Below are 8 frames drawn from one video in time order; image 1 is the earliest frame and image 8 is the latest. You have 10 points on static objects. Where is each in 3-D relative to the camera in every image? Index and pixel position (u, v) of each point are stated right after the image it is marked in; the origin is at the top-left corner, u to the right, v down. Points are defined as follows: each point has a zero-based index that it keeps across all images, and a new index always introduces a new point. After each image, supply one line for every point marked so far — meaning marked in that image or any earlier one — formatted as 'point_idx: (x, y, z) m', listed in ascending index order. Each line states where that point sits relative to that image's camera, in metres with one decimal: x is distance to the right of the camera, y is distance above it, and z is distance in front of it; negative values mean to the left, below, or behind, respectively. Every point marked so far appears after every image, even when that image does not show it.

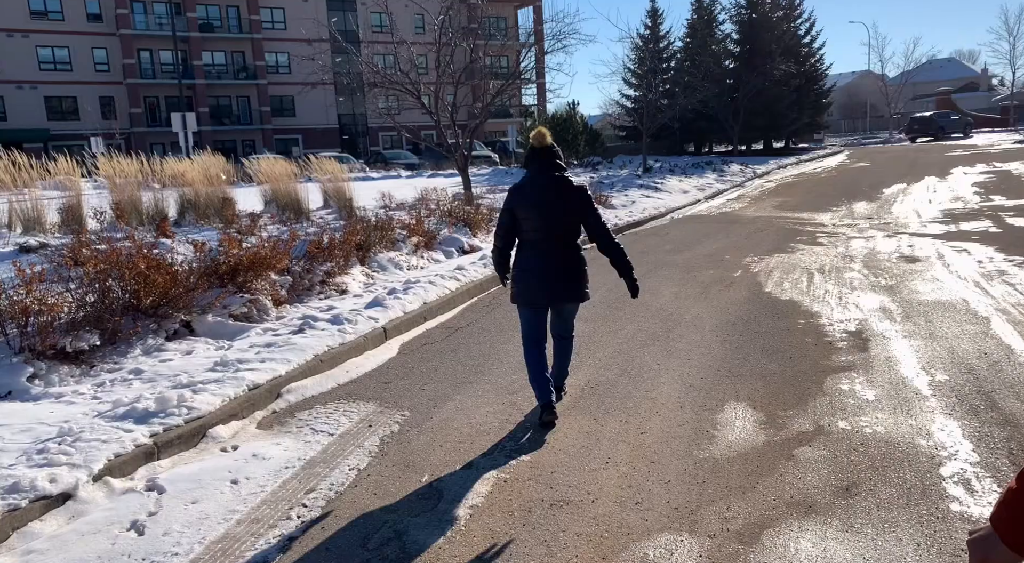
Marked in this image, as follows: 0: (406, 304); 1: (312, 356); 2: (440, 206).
0: (-1.2, -0.2, +7.5) m
1: (-1.8, -0.7, +5.9) m
2: (-1.4, +1.5, +13.2) m
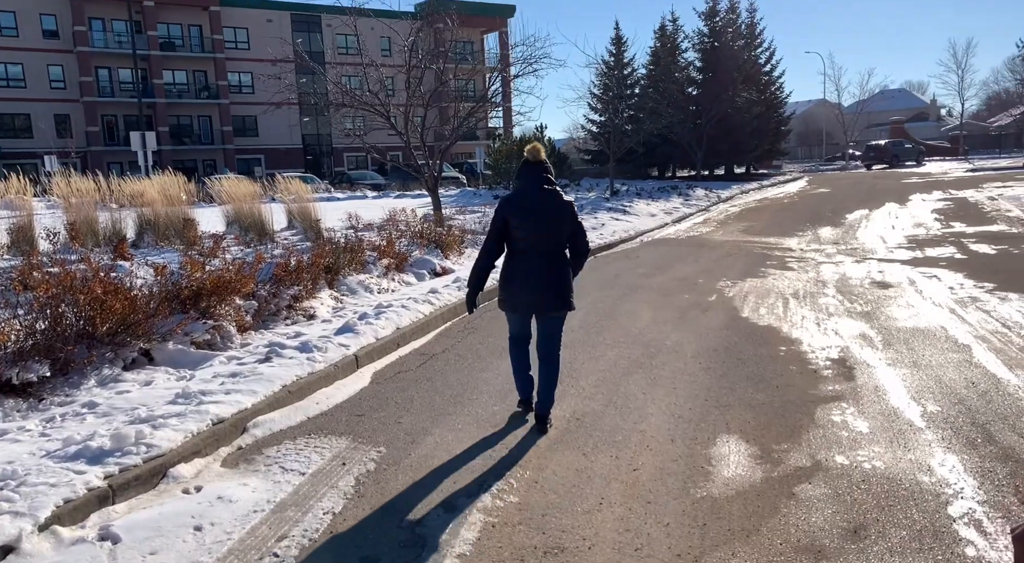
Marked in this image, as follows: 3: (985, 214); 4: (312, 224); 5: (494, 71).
0: (-1.5, -0.5, +7.3) m
1: (-2.0, -0.9, +5.6) m
2: (-2.0, +1.1, +12.9) m
3: (+10.2, +1.4, +14.0) m
4: (-4.2, +1.2, +14.2) m
5: (-0.6, +5.2, +16.4) m
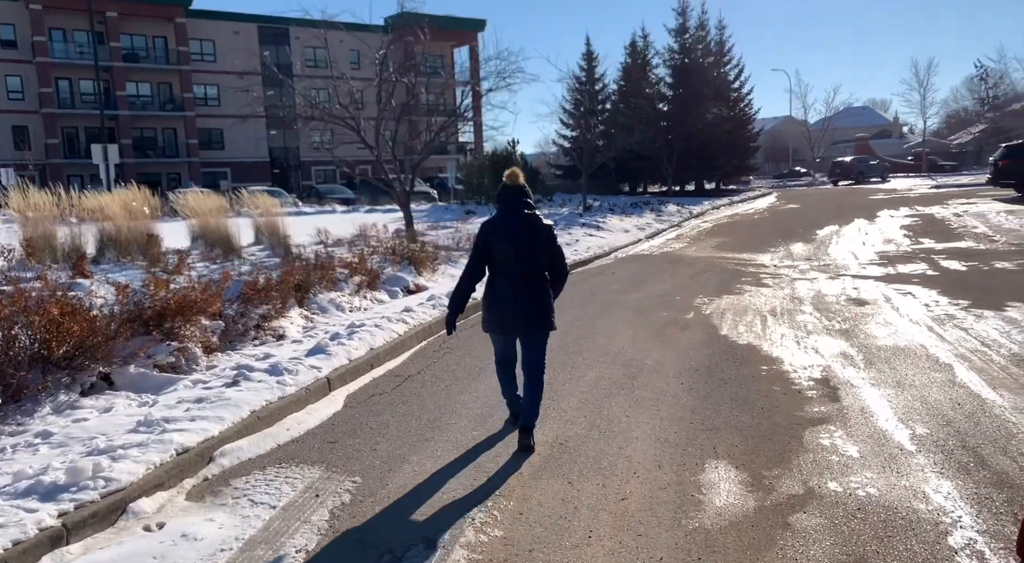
0: (-1.7, -0.7, +7.0) m
1: (-2.2, -1.1, +5.4) m
2: (-2.5, +0.7, +12.7) m
3: (+9.6, +1.1, +14.4) m
4: (-4.8, +0.9, +13.9) m
5: (-1.2, +4.8, +16.3) m
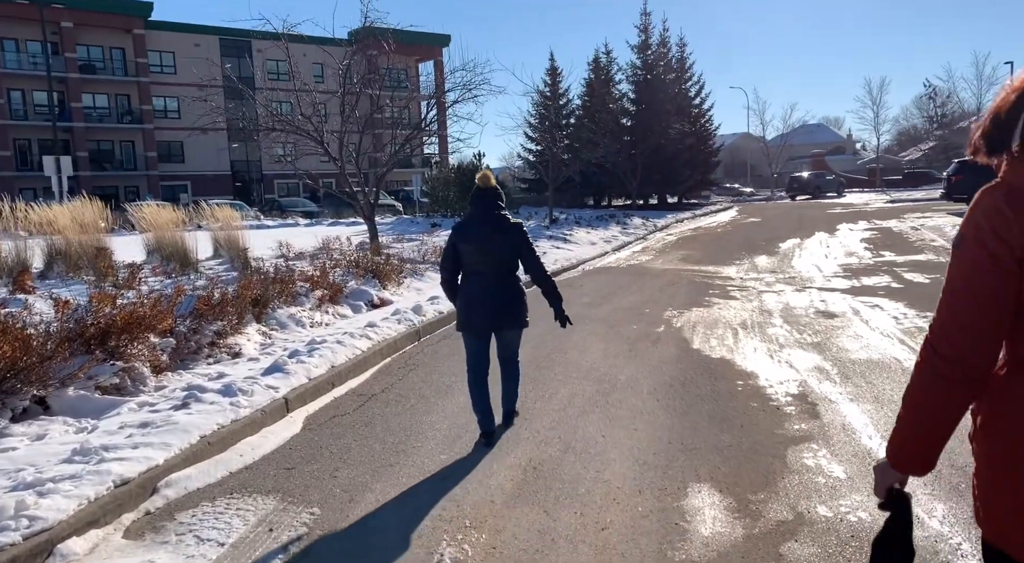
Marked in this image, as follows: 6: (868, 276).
0: (-2.0, -0.9, +6.7) m
1: (-2.4, -1.2, +5.0) m
2: (-3.1, +0.5, +12.3) m
3: (+8.9, +0.8, +14.6) m
4: (-5.5, +0.6, +13.4) m
5: (-2.1, +4.5, +16.1) m
6: (+5.9, +0.1, +10.9) m
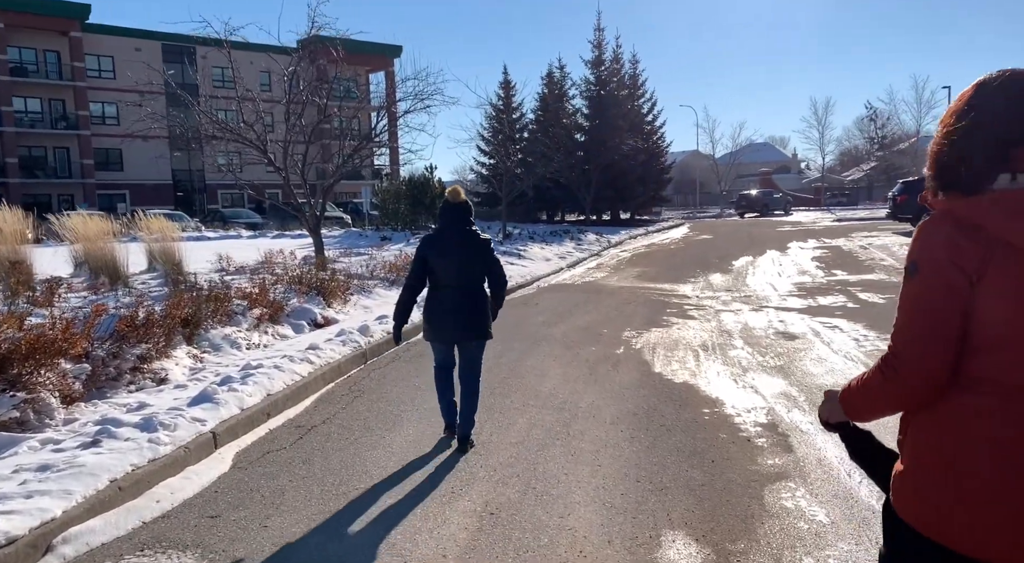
0: (-2.5, -1.1, +6.1) m
1: (-2.7, -1.3, +4.4) m
2: (-4.0, +0.2, +11.7) m
3: (+7.8, +0.4, +14.9) m
4: (-6.4, +0.2, +12.6) m
5: (-3.2, +4.1, +15.6) m
6: (+5.2, -0.2, +11.0) m
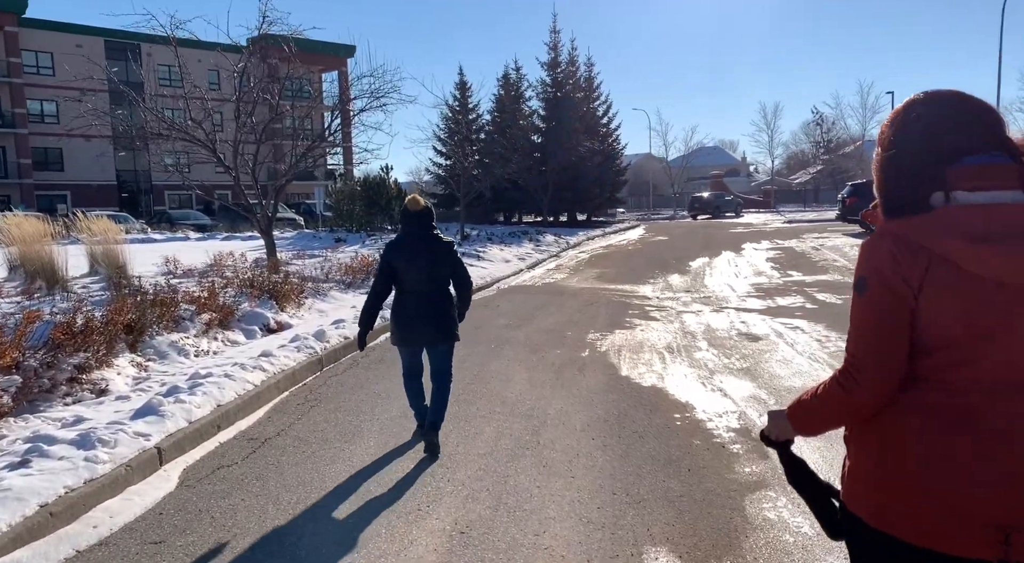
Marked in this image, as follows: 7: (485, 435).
0: (-2.8, -1.1, +5.7) m
1: (-2.9, -1.4, +4.0) m
2: (-4.7, +0.1, +11.2) m
3: (+6.9, +0.4, +15.1) m
4: (-7.1, +0.2, +12.0) m
5: (-4.2, +4.0, +15.2) m
6: (+4.5, -0.2, +11.1) m
7: (-0.2, -1.2, +5.1) m
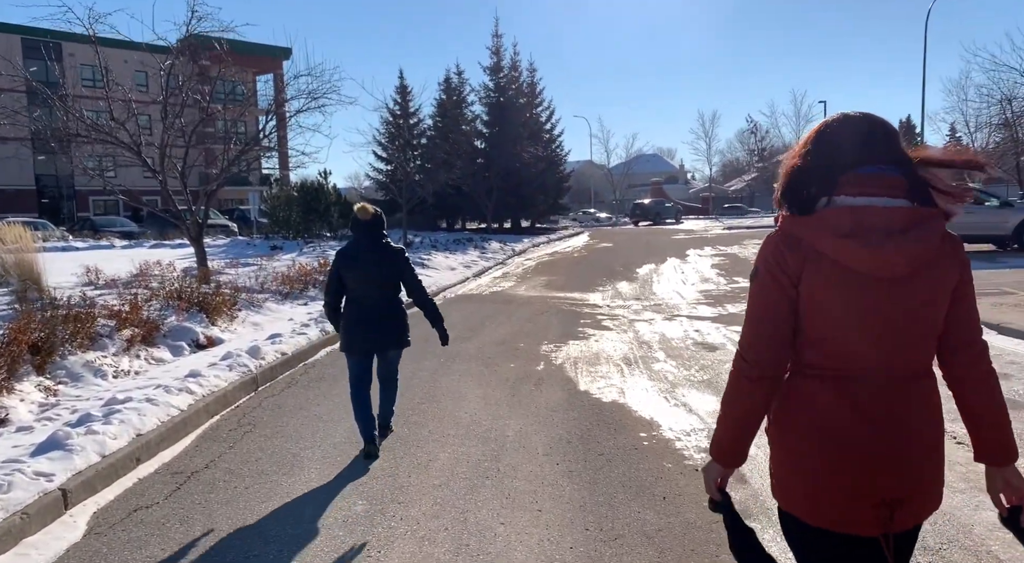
0: (-3.1, -1.2, +5.1) m
1: (-3.1, -1.5, +3.3) m
2: (-5.5, -0.1, +10.4) m
3: (+5.7, +0.3, +15.3) m
4: (-8.0, 0.0, +10.9) m
5: (-5.4, +3.8, +14.4) m
6: (+3.7, -0.4, +11.0) m
7: (-0.5, -1.3, +4.7) m
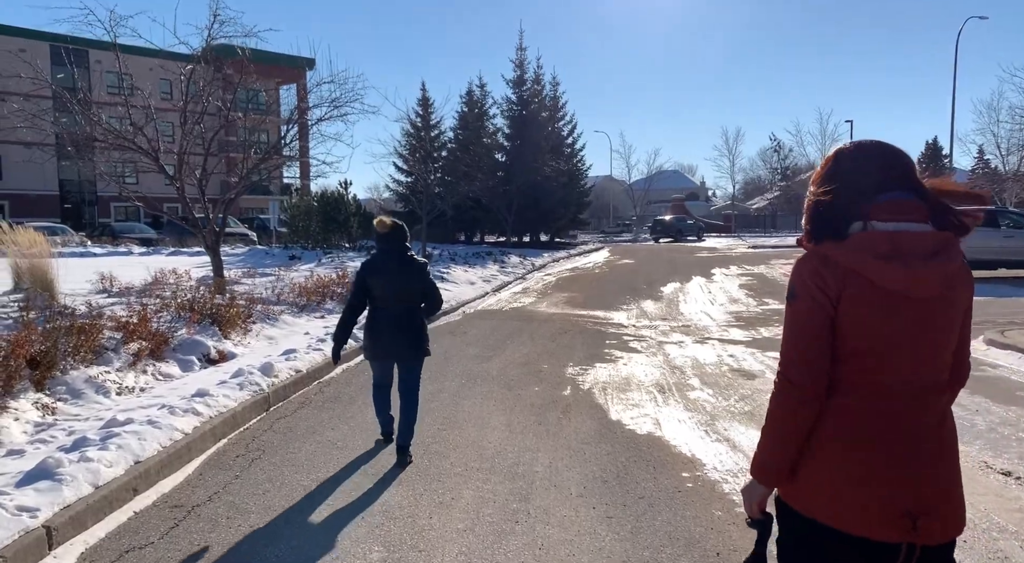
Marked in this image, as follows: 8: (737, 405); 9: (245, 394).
0: (-2.9, -1.3, +4.7) m
1: (-2.9, -1.5, +3.0) m
2: (-5.1, -0.2, +10.1) m
3: (+6.2, -0.2, +14.8) m
4: (-7.6, -0.2, +10.7) m
5: (-4.8, +3.6, +14.2) m
6: (+4.0, -0.7, +10.5) m
7: (-0.3, -1.4, +4.3) m
8: (+2.1, -1.2, +6.3) m
9: (-2.7, -1.1, +6.7) m
